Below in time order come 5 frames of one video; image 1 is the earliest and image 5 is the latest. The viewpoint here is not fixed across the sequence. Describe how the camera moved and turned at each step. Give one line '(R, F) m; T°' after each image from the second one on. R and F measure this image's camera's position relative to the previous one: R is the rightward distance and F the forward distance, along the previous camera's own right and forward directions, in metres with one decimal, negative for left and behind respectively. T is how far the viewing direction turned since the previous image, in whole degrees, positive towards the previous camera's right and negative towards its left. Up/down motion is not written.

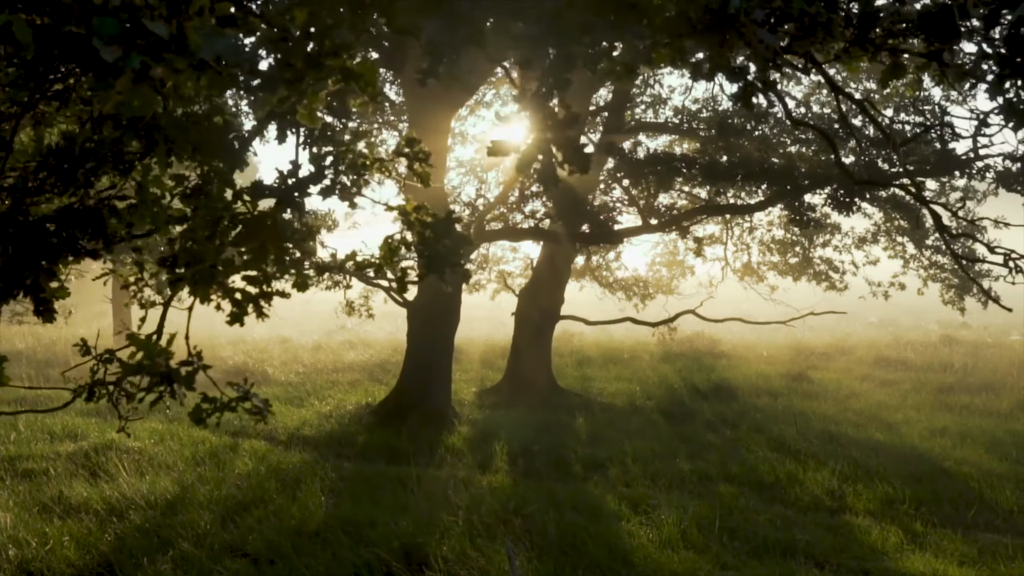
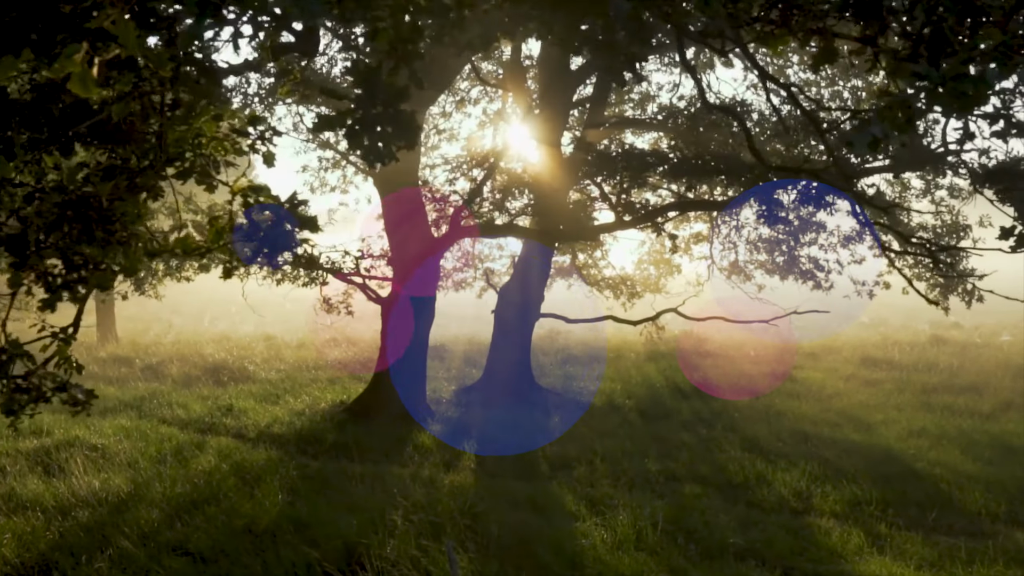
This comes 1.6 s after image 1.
(+0.5, +0.1) m; 0°
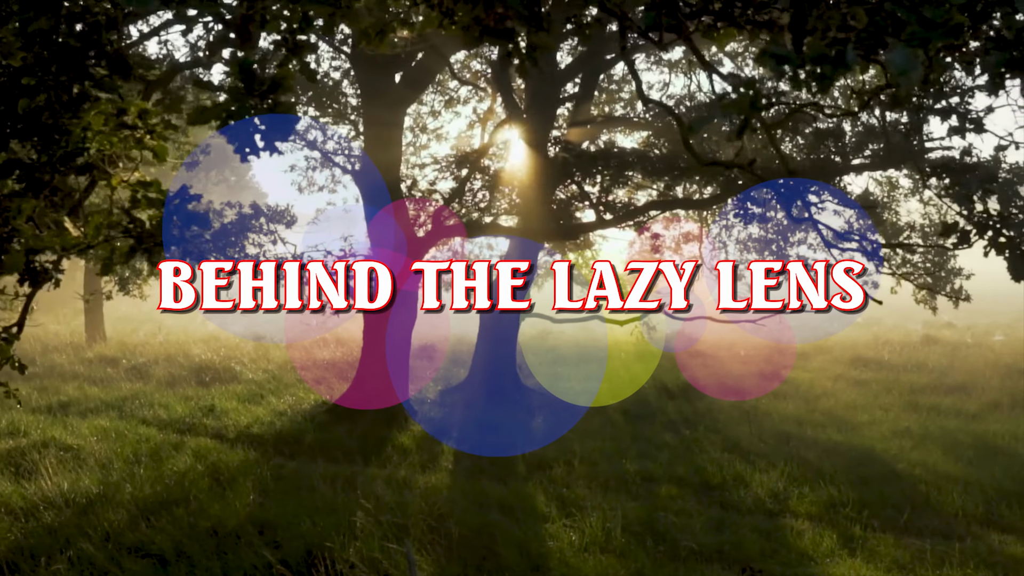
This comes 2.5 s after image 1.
(+0.3, +0.1) m; 0°
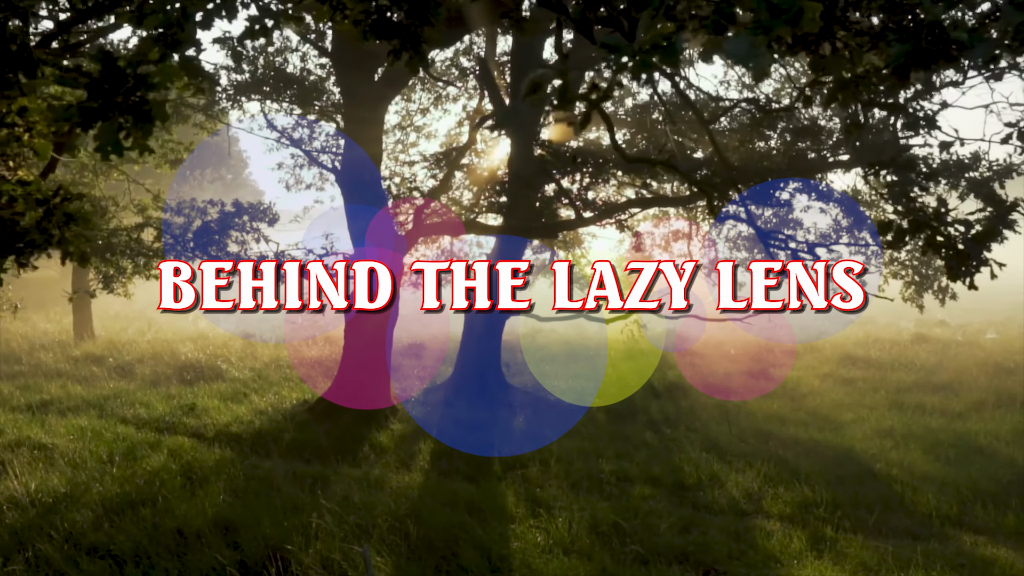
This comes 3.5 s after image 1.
(+0.3, +0.1) m; 0°
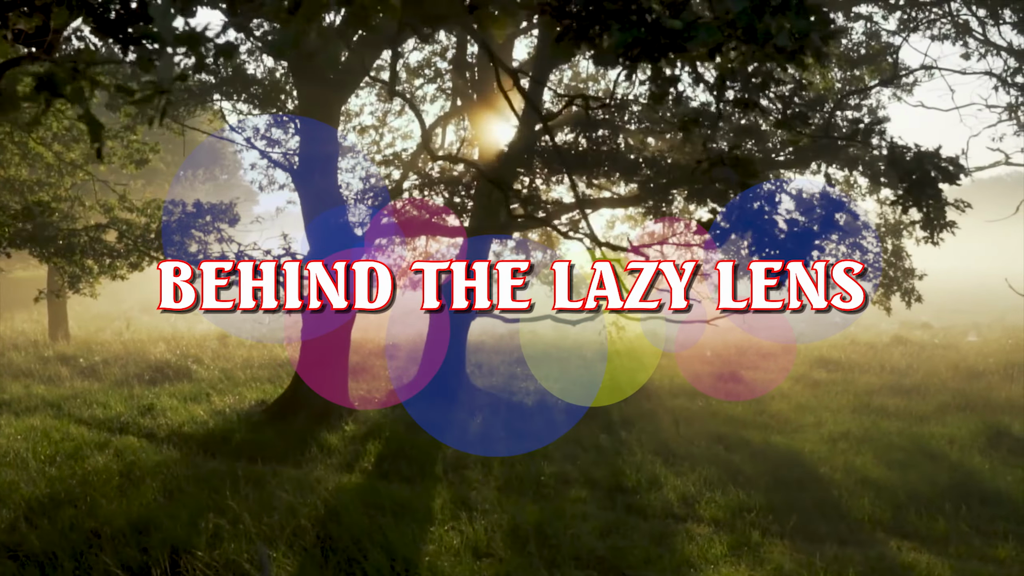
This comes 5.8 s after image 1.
(+0.8, +0.1) m; -1°
